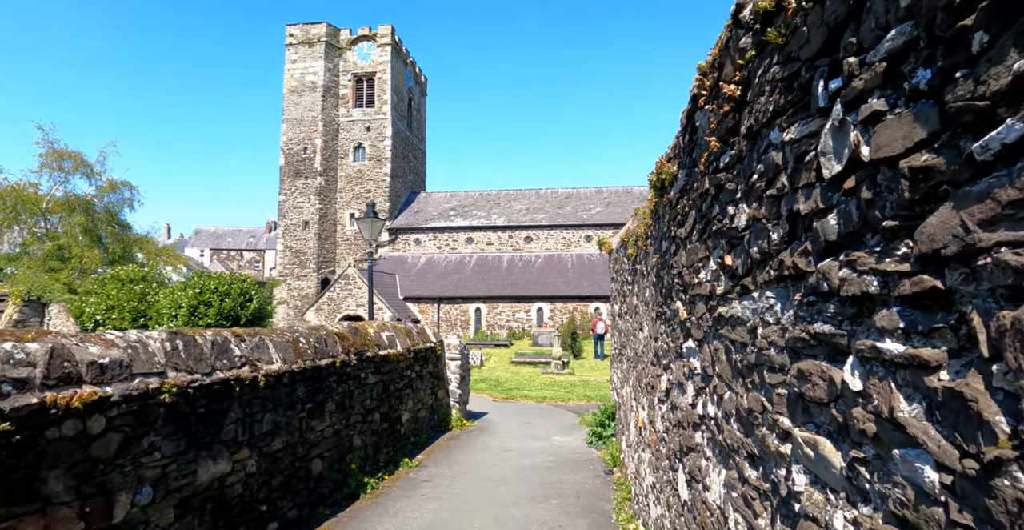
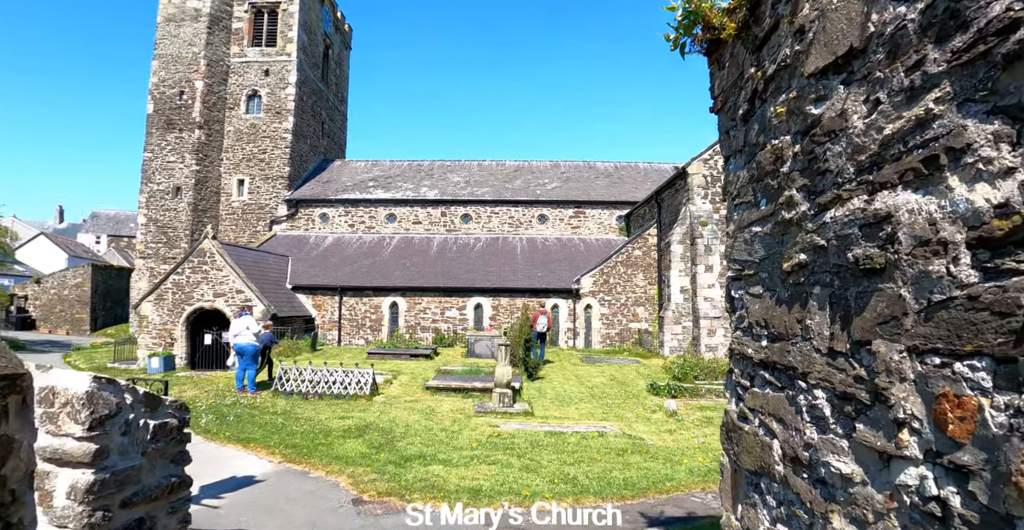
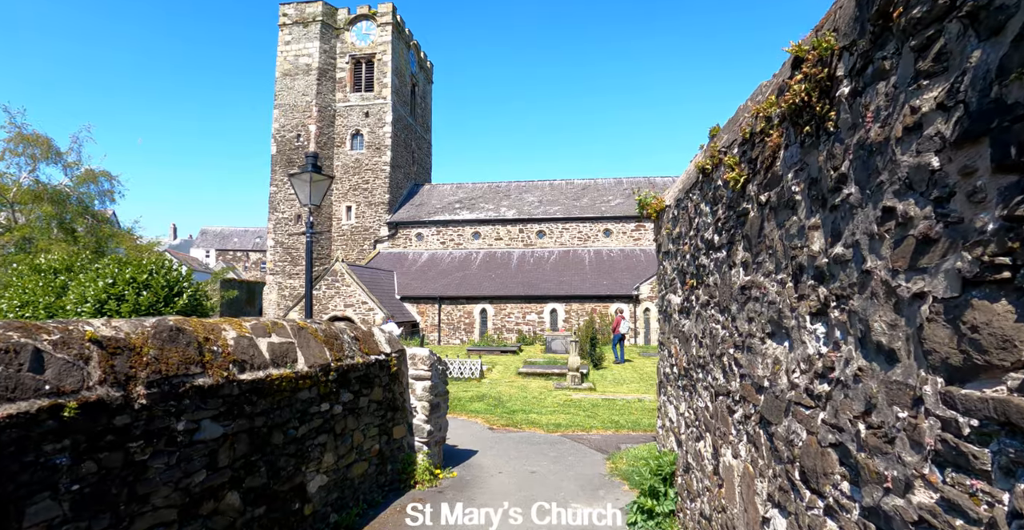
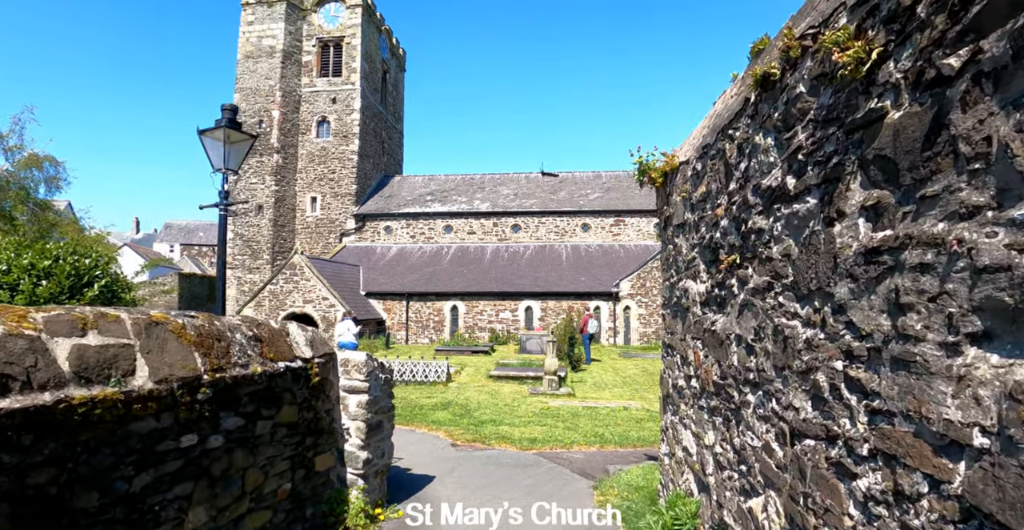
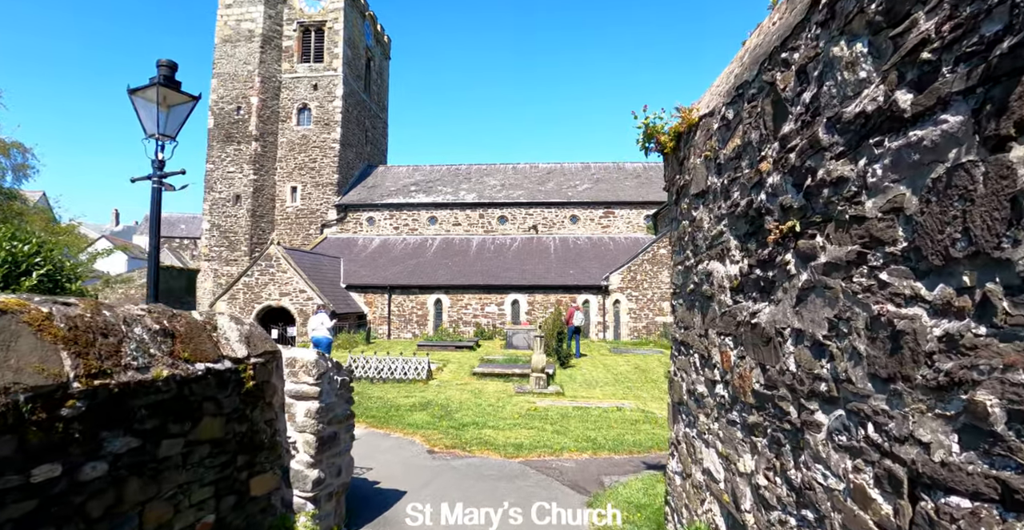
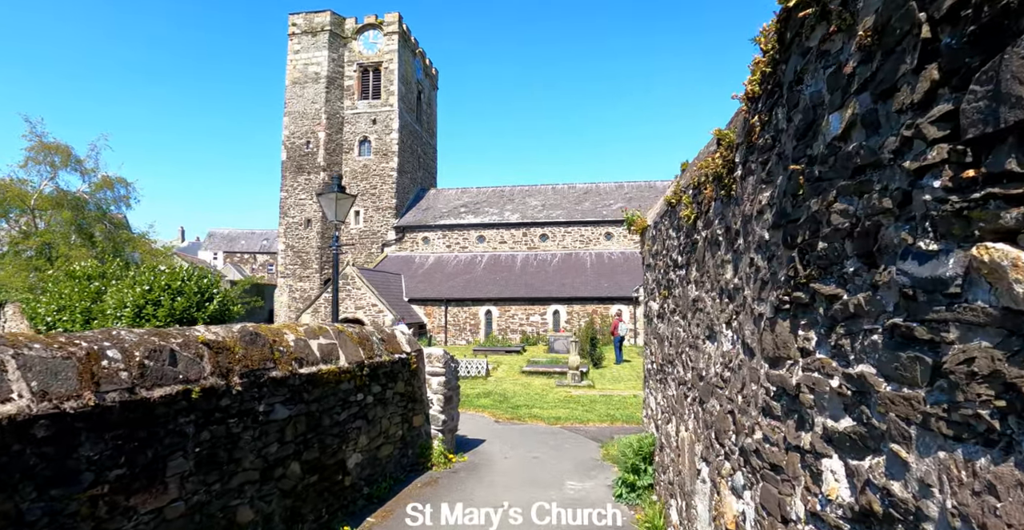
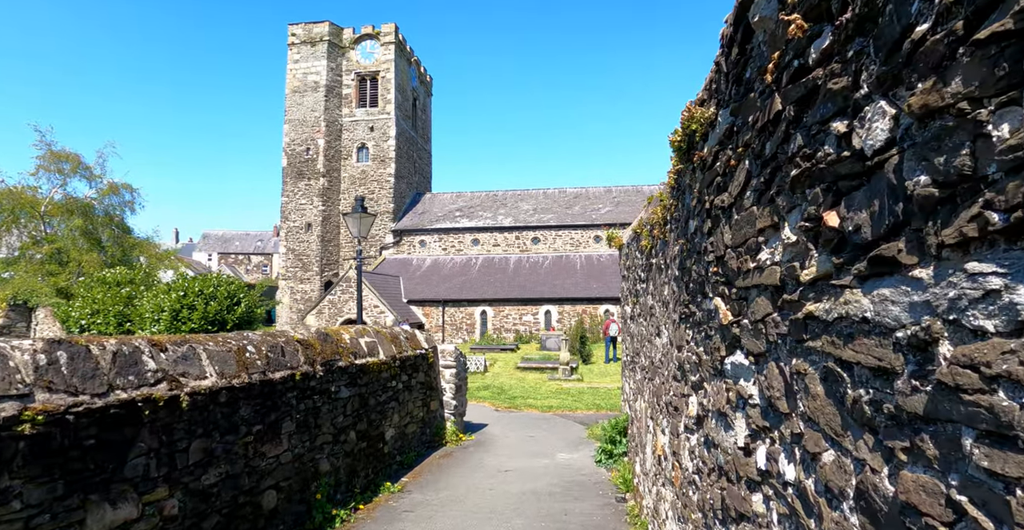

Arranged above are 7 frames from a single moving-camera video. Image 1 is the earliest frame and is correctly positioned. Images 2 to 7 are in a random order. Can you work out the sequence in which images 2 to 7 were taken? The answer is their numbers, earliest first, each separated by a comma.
7, 6, 3, 4, 5, 2
